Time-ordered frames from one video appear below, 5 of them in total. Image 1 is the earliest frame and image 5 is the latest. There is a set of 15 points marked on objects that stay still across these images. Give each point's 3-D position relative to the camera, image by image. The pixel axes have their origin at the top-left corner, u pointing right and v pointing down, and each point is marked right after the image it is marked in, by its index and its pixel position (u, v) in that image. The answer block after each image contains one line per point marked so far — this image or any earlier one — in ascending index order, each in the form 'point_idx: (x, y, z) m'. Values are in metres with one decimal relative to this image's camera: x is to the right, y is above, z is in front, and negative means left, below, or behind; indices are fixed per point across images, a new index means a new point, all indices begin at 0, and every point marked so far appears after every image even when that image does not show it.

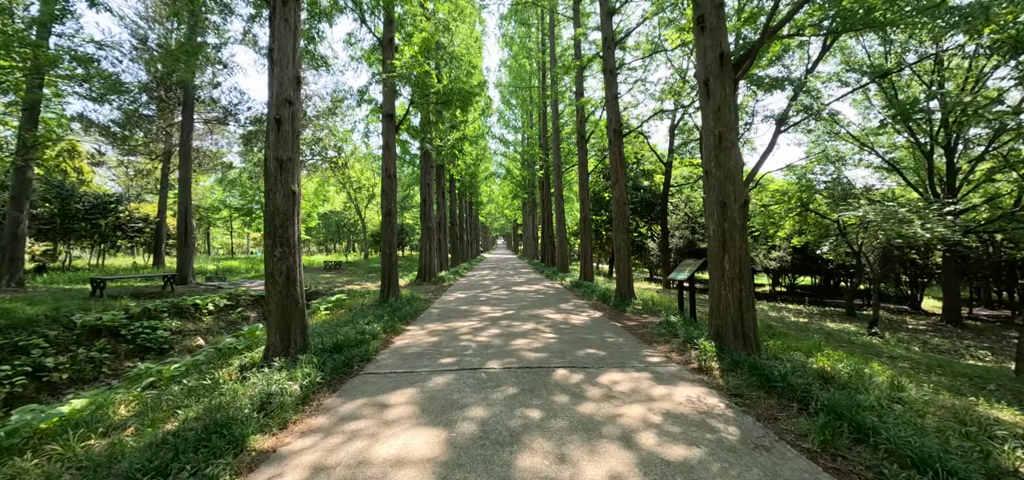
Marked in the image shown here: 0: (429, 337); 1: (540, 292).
0: (-1.2, -1.4, +6.3) m
1: (+0.8, -1.4, +11.5) m
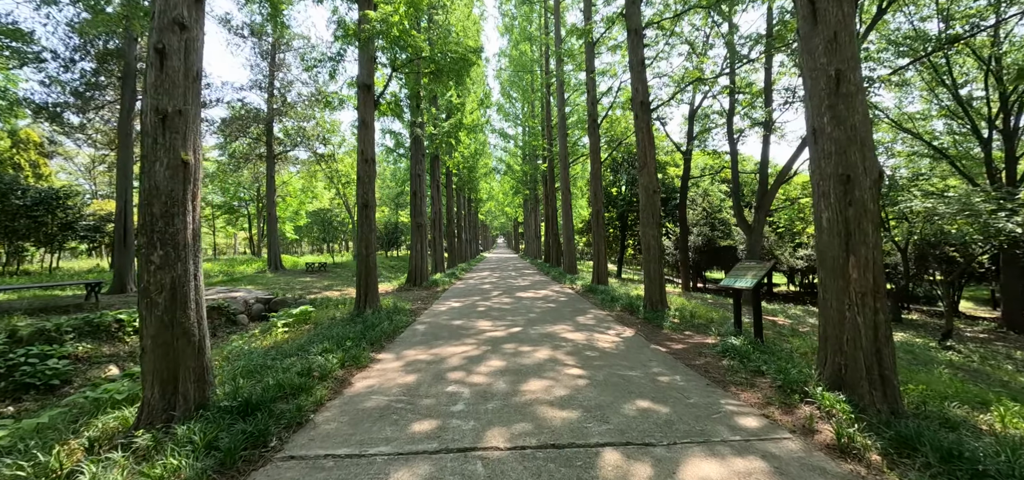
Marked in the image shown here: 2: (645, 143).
0: (-1.1, -1.4, +4.4) m
1: (+0.8, -1.4, +9.7) m
2: (+2.5, +1.8, +8.0) m
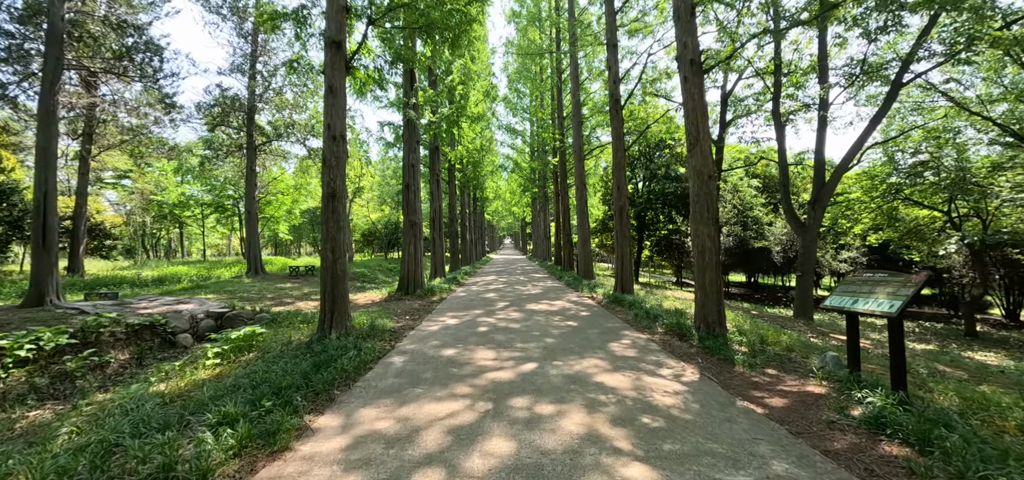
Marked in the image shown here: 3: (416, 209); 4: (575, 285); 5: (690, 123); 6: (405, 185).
0: (-1.0, -1.4, +2.6) m
1: (+1.0, -1.4, +7.8) m
2: (+2.6, +1.8, +6.1) m
3: (-2.4, +0.8, +10.9) m
4: (+1.9, -1.4, +13.1) m
5: (+2.5, +1.7, +6.2) m
6: (-2.7, +1.4, +11.0) m
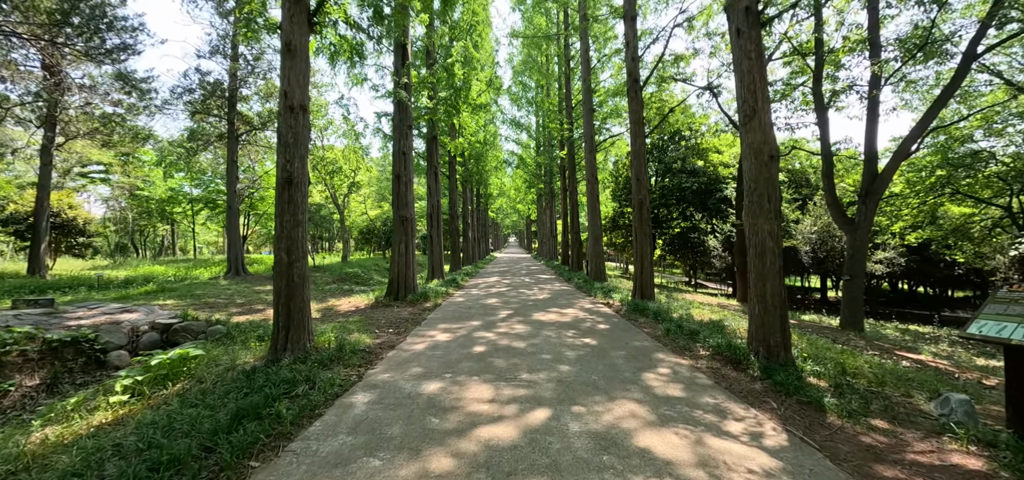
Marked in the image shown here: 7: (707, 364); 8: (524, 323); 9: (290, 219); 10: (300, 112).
0: (-1.0, -1.4, +1.3) m
1: (+1.1, -1.3, +6.4) m
2: (+2.7, +1.8, +4.7) m
3: (-2.3, +0.8, +9.6) m
4: (+2.0, -1.3, +11.8) m
5: (+2.6, +1.7, +4.9) m
6: (-2.6, +1.4, +9.7) m
7: (+2.1, -1.3, +4.6) m
8: (+0.2, -1.3, +6.9) m
9: (-2.5, +0.2, +4.8) m
10: (-2.5, +1.5, +5.1) m
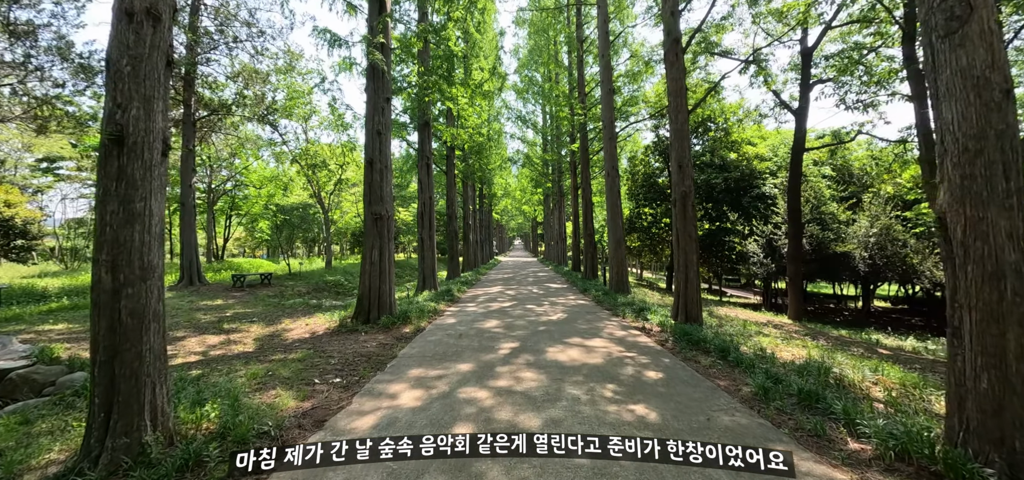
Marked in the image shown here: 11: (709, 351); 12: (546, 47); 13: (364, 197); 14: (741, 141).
0: (-1.0, -1.4, -0.9) m
1: (+1.1, -1.4, +4.2) m
2: (+2.7, +1.8, +2.5) m
3: (-2.2, +0.7, +7.4) m
4: (+2.1, -1.4, +9.6) m
5: (+2.6, +1.6, +2.7) m
6: (-2.5, +1.4, +7.6) m
7: (+2.1, -1.4, +2.4) m
8: (+0.3, -1.4, +4.7) m
9: (-2.4, +0.2, +2.7) m
10: (-2.4, +1.4, +2.9) m
11: (+2.4, -1.4, +5.4) m
12: (+1.5, +8.9, +19.7) m
13: (-2.5, +0.8, +7.5) m
14: (+8.5, +3.7, +16.1) m
